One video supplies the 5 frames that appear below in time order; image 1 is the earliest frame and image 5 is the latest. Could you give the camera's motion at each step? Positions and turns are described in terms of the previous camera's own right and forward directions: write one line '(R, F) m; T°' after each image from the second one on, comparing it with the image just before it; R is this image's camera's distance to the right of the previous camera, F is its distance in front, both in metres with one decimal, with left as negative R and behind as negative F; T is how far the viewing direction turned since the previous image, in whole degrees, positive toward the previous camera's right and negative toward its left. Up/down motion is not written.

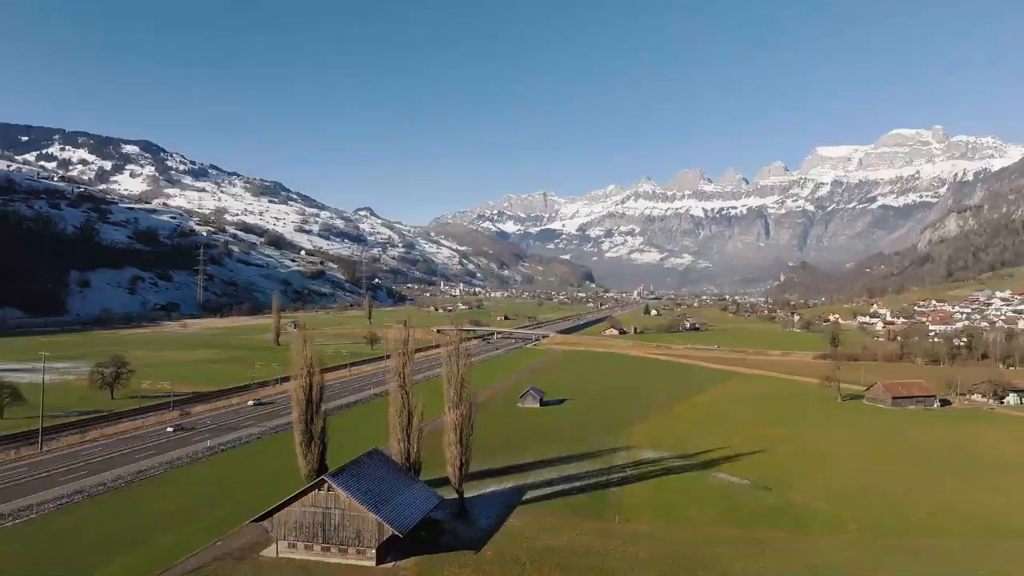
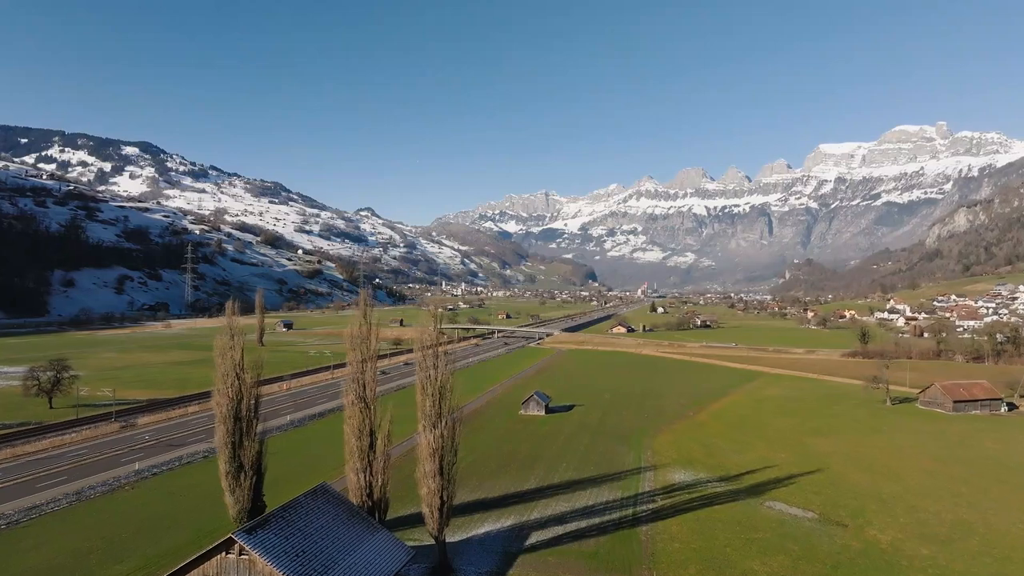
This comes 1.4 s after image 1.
(+0.2, +9.0) m; 0°
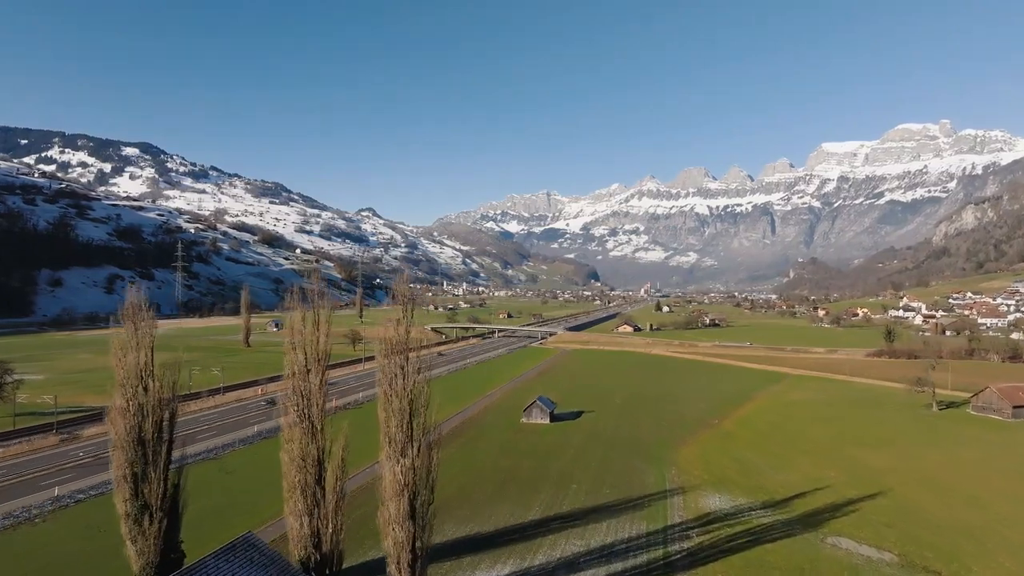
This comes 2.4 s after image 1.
(+0.2, +6.8) m; 0°
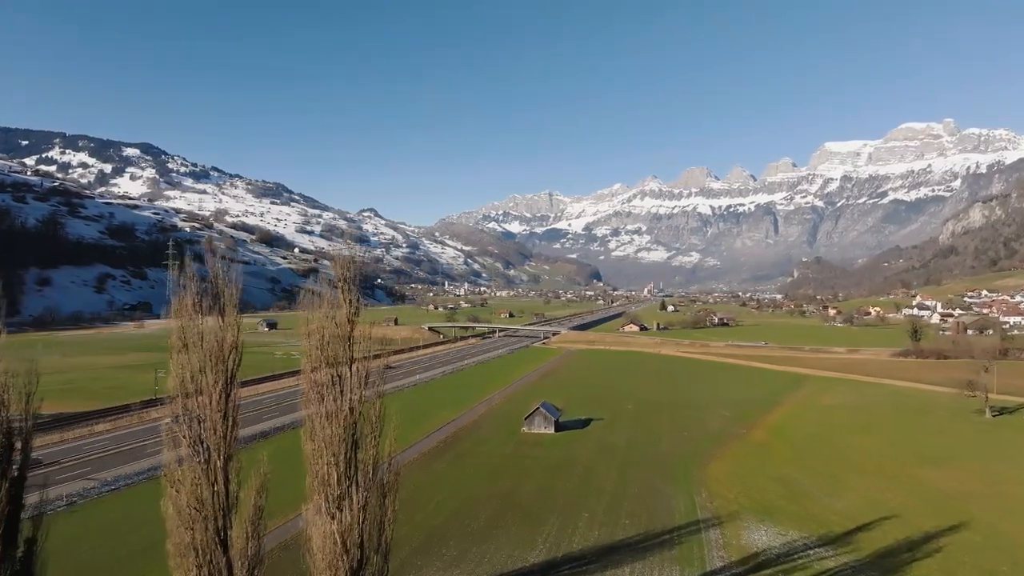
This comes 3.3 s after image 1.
(+0.2, +6.1) m; 0°
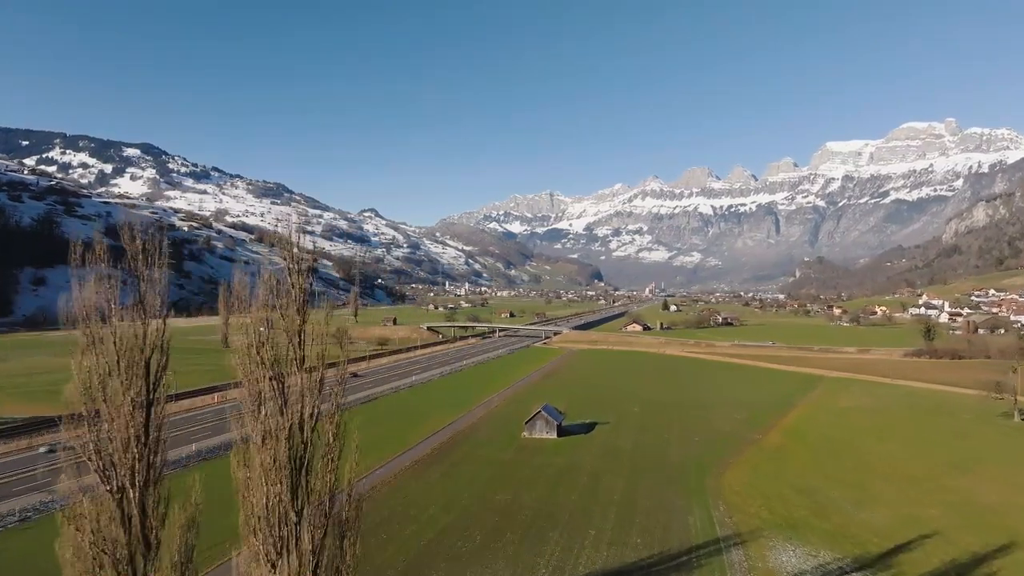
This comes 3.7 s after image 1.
(+0.1, +2.8) m; 0°
